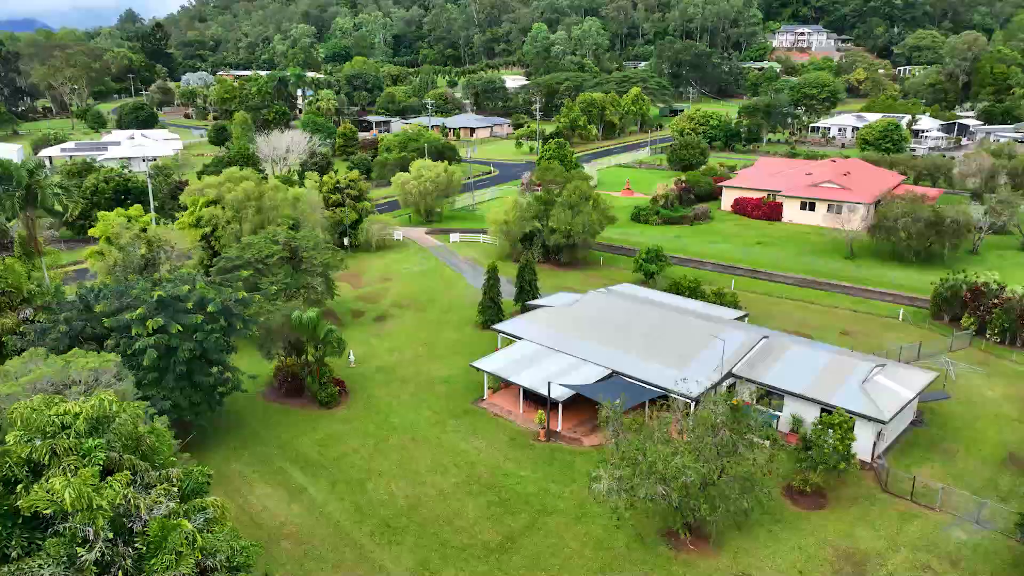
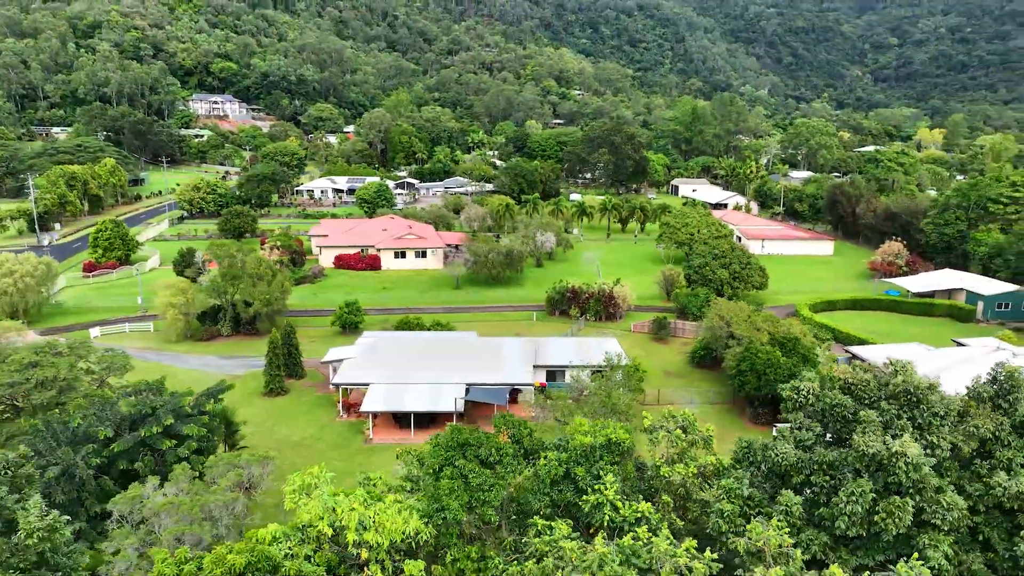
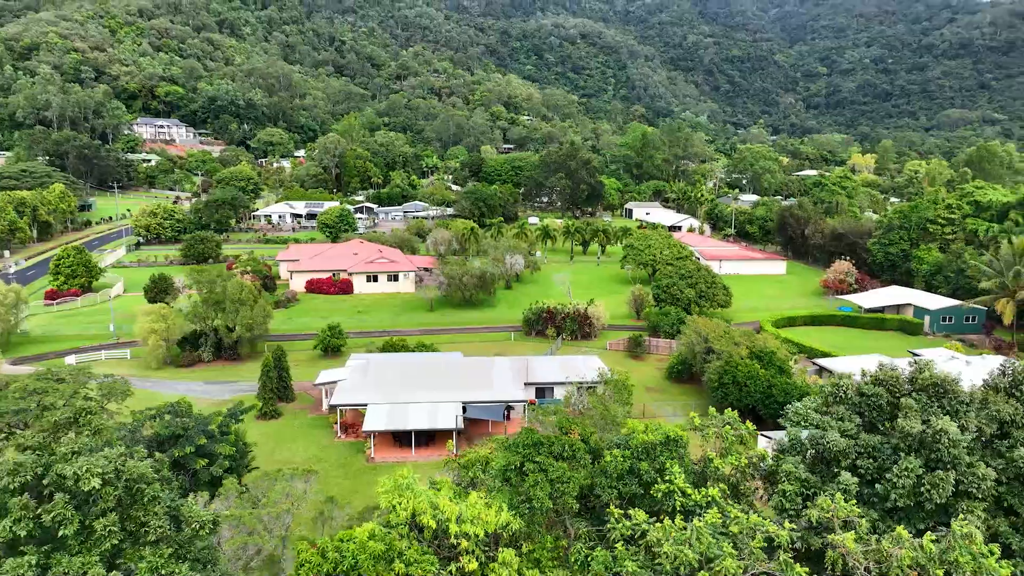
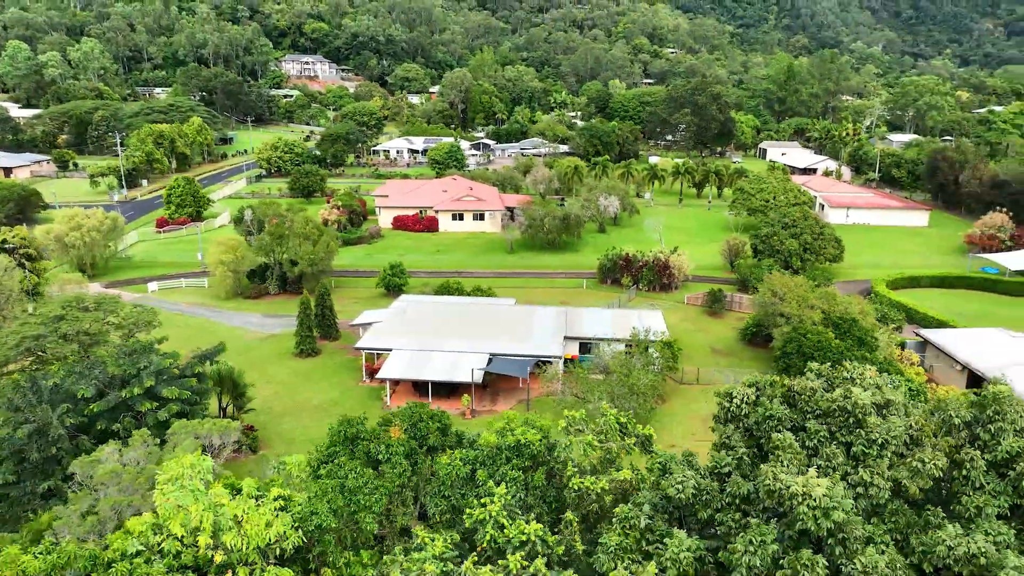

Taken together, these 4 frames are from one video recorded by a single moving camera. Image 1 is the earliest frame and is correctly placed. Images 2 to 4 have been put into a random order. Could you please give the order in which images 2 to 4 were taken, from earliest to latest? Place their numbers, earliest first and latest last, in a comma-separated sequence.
4, 2, 3
